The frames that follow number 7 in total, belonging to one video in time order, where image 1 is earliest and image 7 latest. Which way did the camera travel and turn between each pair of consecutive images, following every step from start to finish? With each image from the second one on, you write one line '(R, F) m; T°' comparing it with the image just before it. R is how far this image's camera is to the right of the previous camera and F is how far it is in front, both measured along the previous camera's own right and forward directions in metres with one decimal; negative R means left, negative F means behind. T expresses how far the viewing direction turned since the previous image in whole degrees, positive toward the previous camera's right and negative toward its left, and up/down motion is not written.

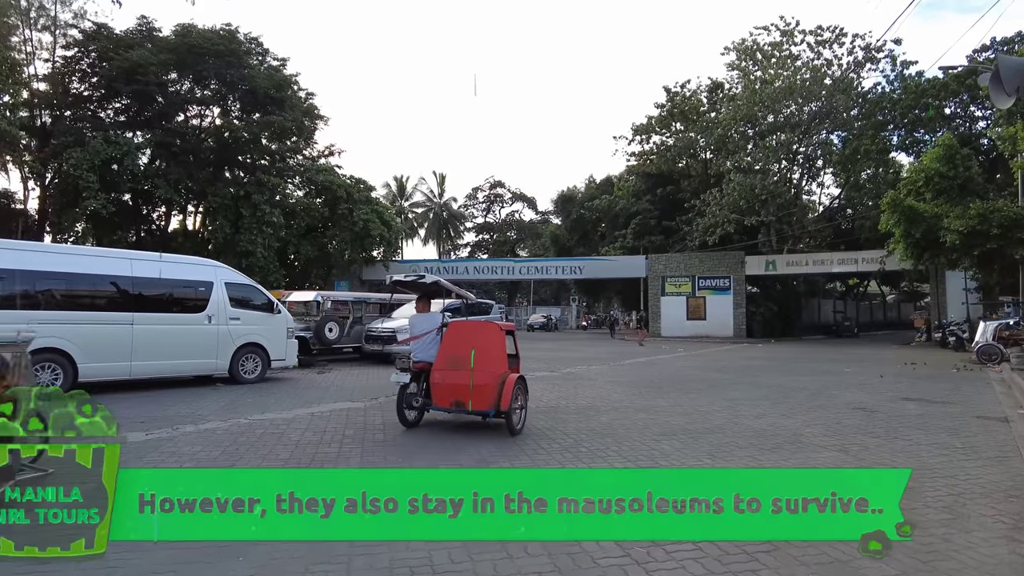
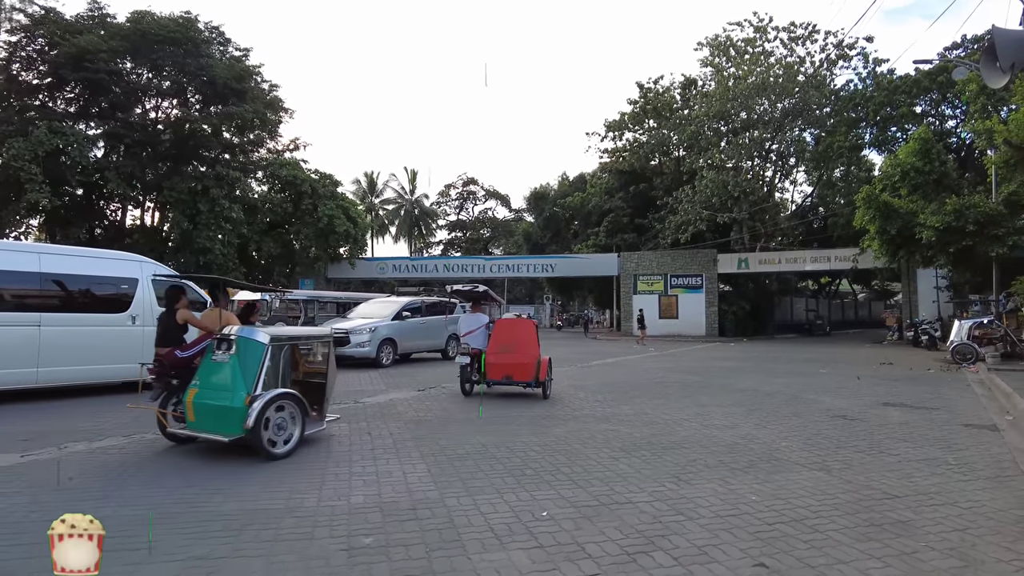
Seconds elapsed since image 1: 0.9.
(+0.2, +0.5) m; +2°
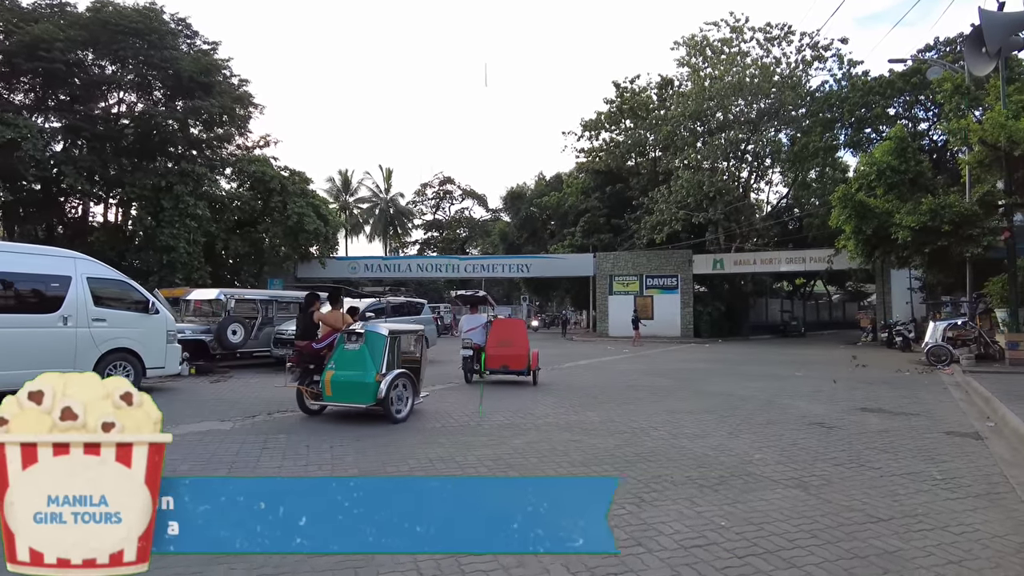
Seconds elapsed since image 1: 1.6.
(+0.1, +0.3) m; +2°
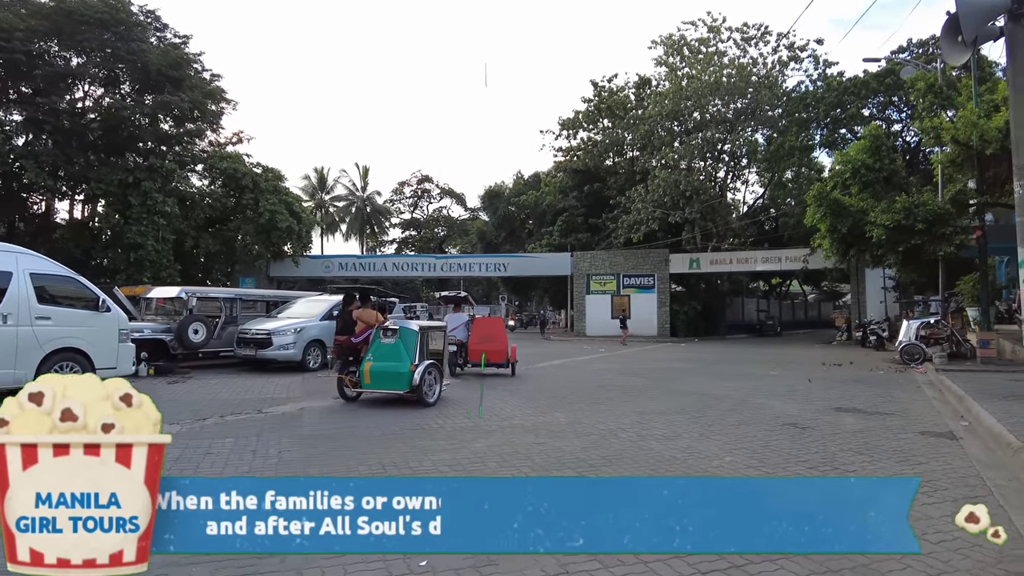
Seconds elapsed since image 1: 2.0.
(+0.1, +0.2) m; +2°
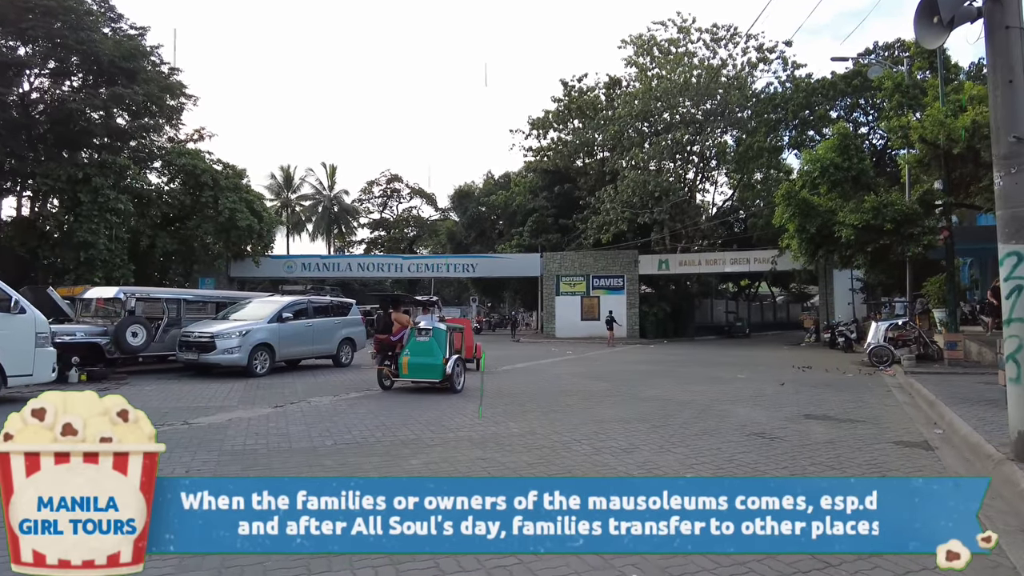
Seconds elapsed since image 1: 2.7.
(+0.2, +0.4) m; +2°
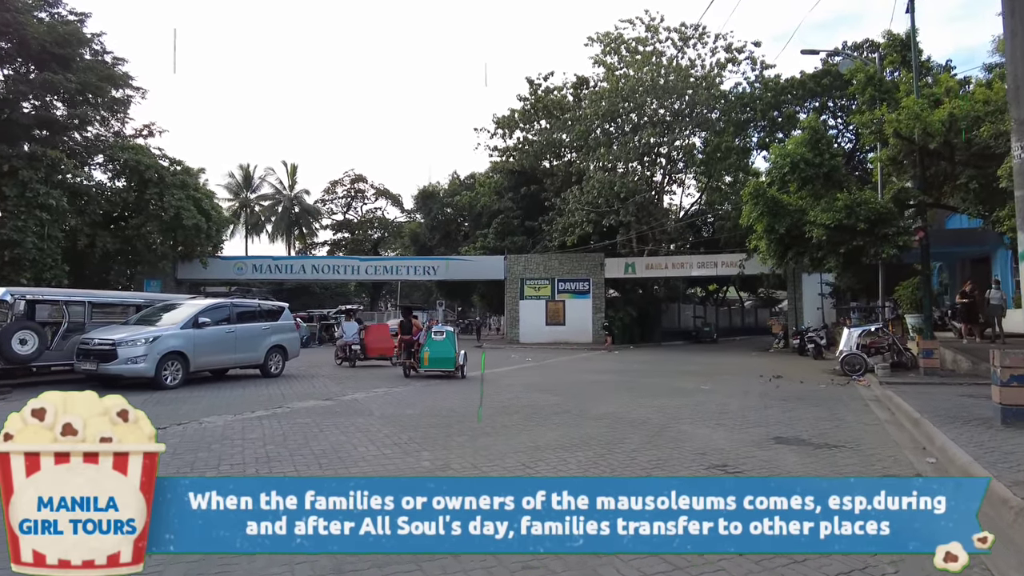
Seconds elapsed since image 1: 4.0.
(+0.3, +0.8) m; +2°
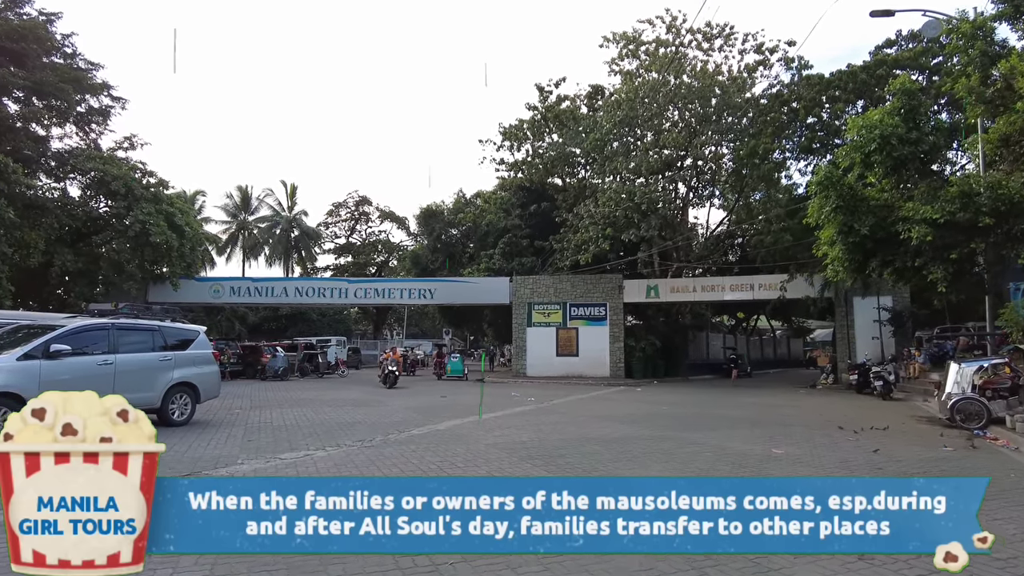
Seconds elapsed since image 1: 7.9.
(+0.3, +2.3) m; -1°
